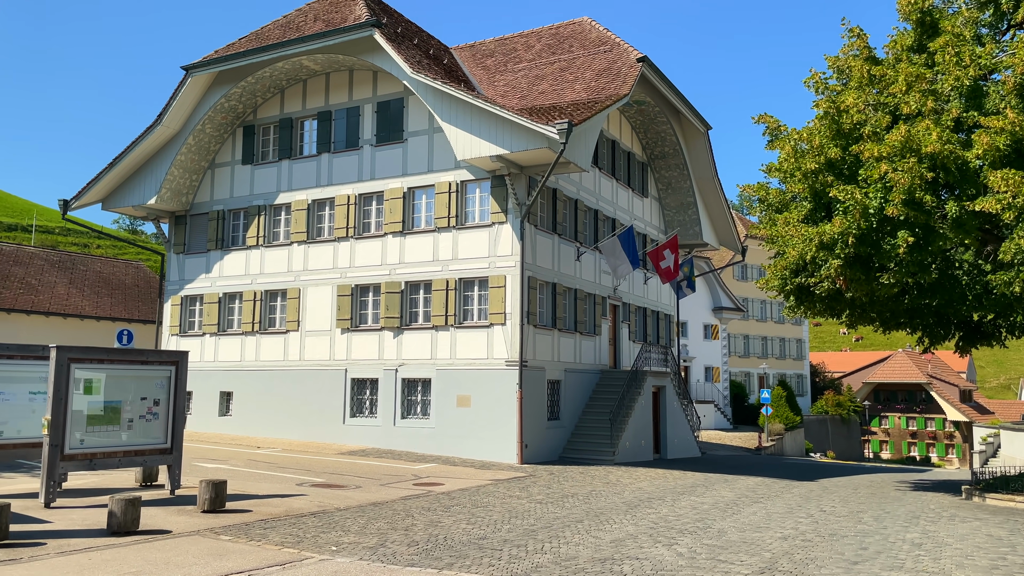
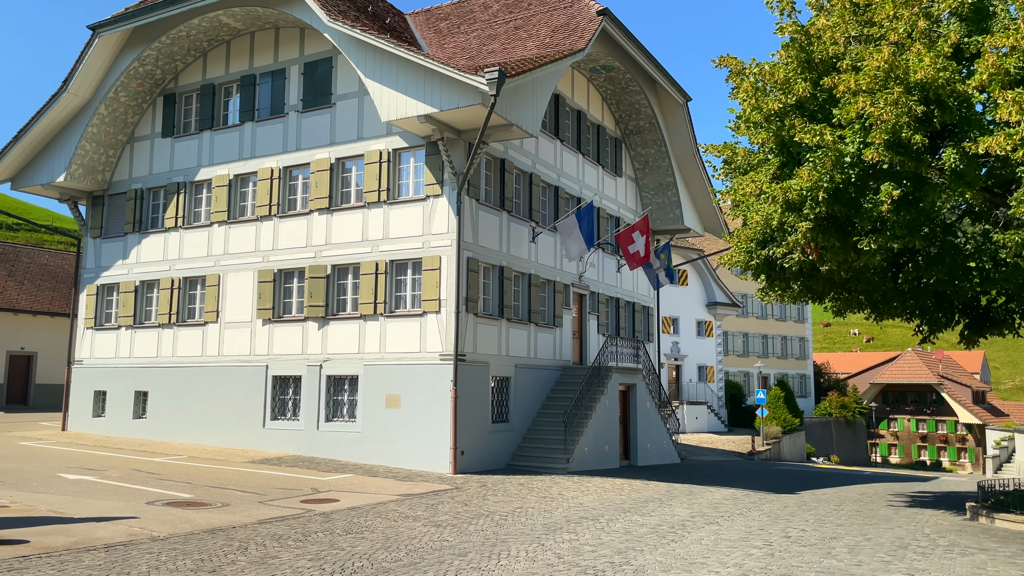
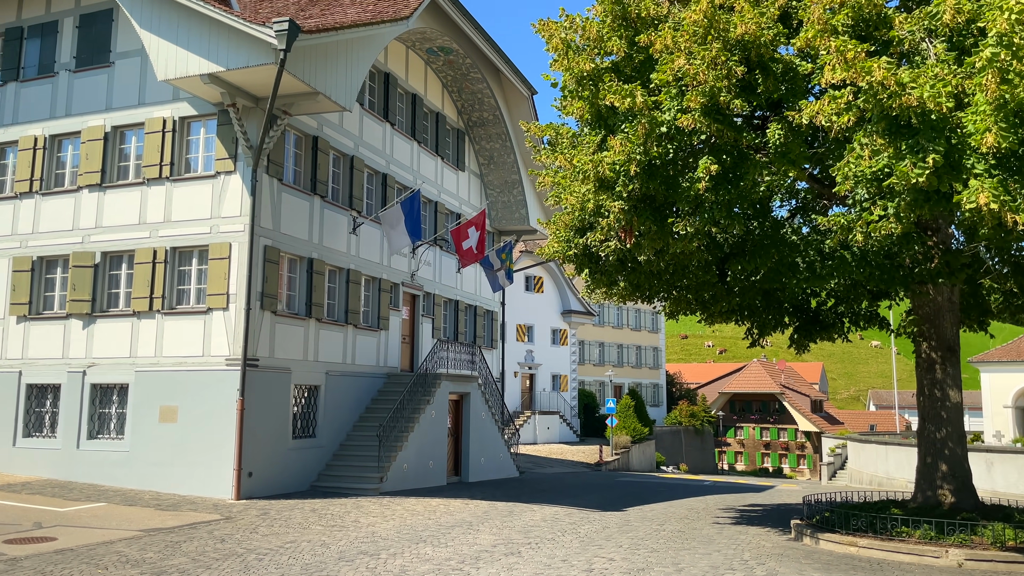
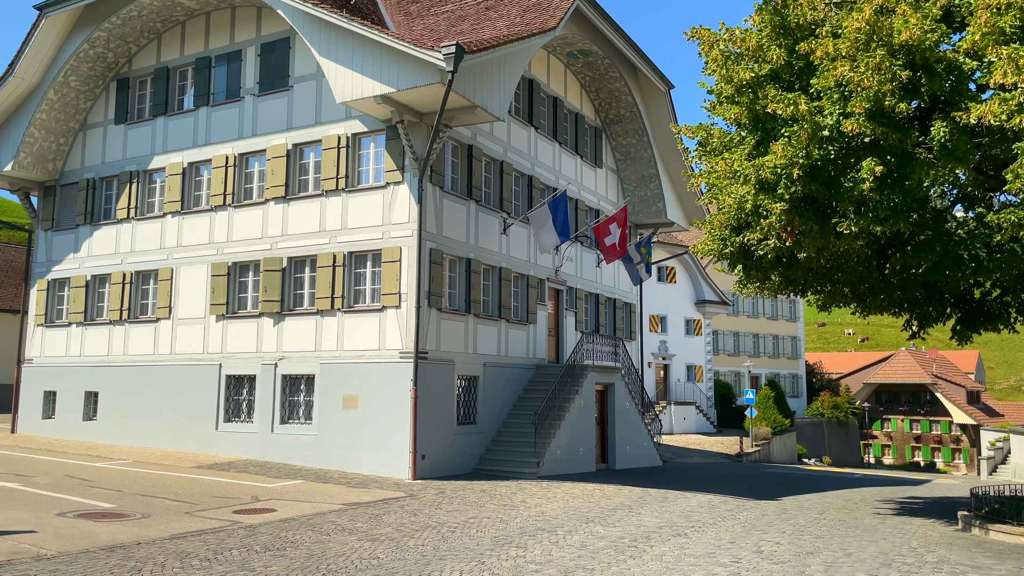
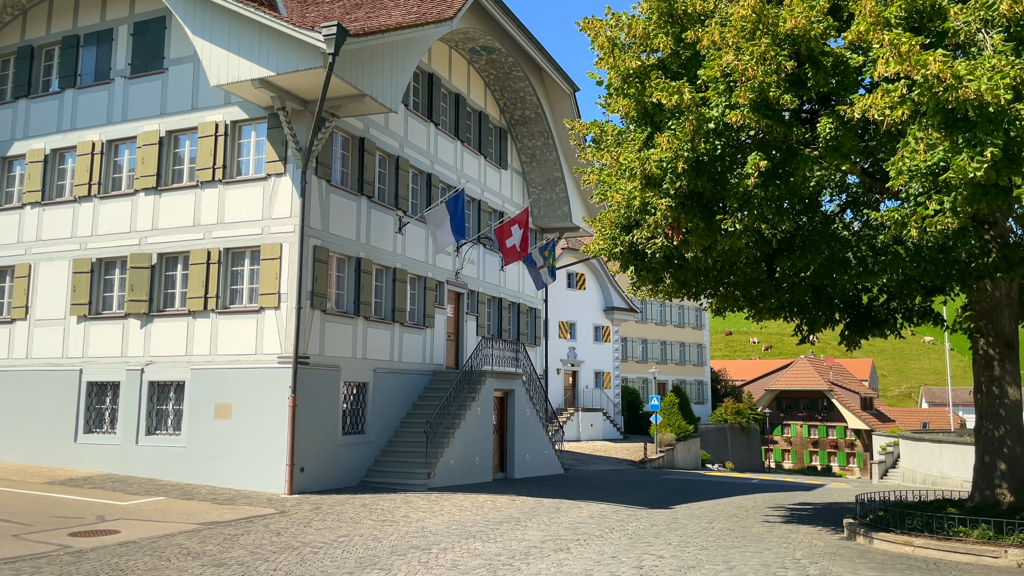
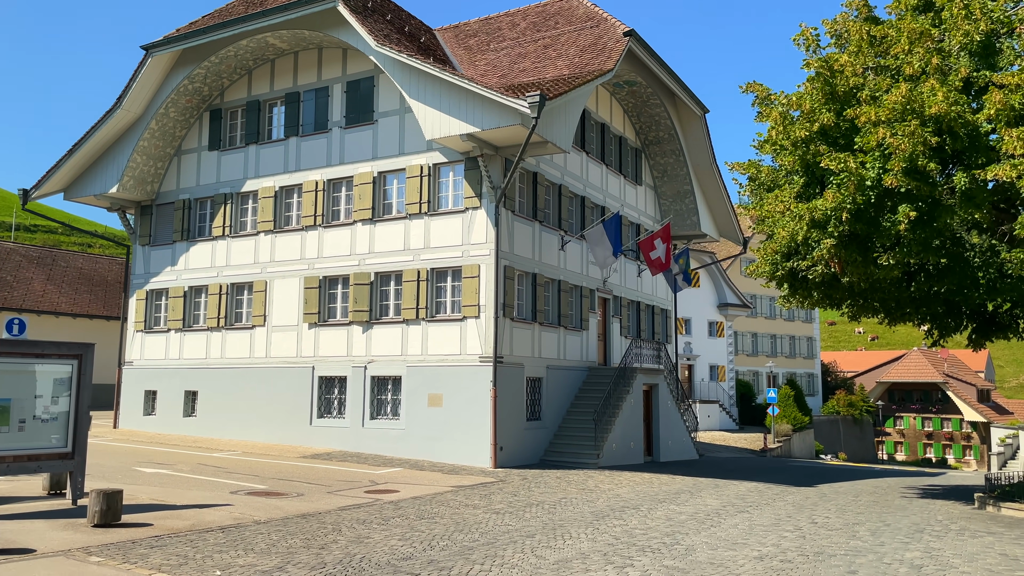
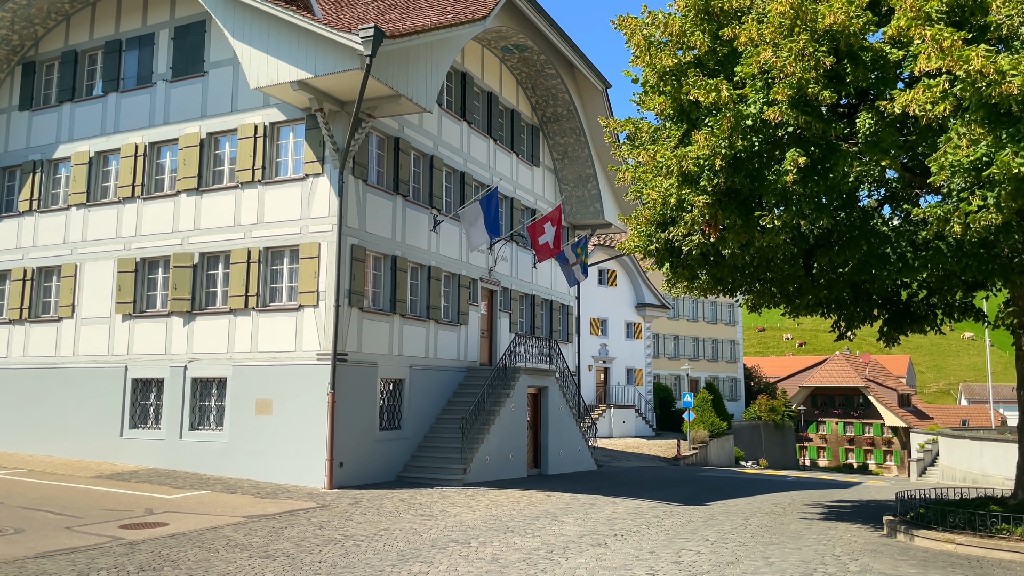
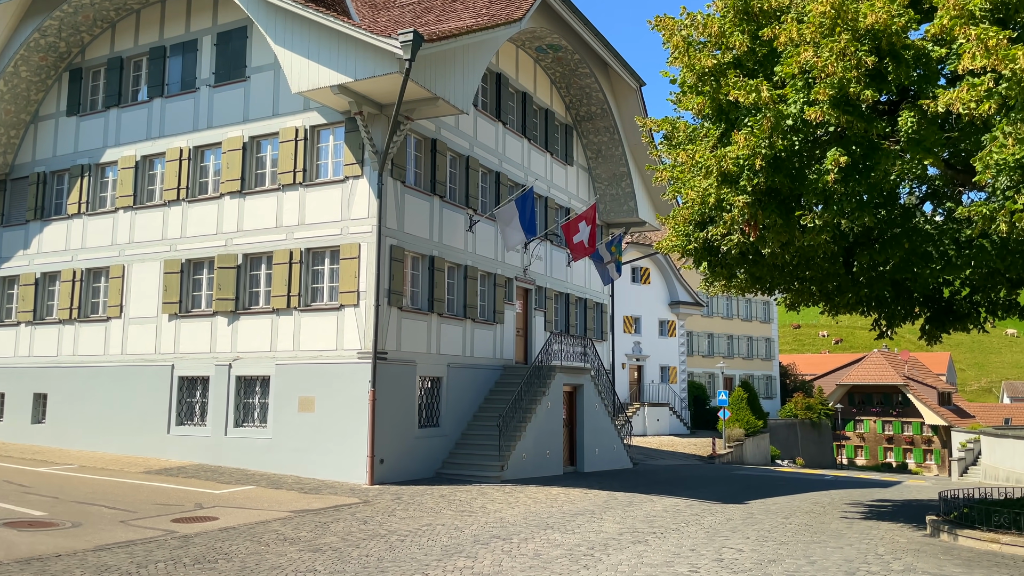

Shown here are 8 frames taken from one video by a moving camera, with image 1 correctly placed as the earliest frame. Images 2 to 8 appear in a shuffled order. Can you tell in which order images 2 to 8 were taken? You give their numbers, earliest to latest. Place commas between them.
6, 2, 4, 8, 7, 5, 3
